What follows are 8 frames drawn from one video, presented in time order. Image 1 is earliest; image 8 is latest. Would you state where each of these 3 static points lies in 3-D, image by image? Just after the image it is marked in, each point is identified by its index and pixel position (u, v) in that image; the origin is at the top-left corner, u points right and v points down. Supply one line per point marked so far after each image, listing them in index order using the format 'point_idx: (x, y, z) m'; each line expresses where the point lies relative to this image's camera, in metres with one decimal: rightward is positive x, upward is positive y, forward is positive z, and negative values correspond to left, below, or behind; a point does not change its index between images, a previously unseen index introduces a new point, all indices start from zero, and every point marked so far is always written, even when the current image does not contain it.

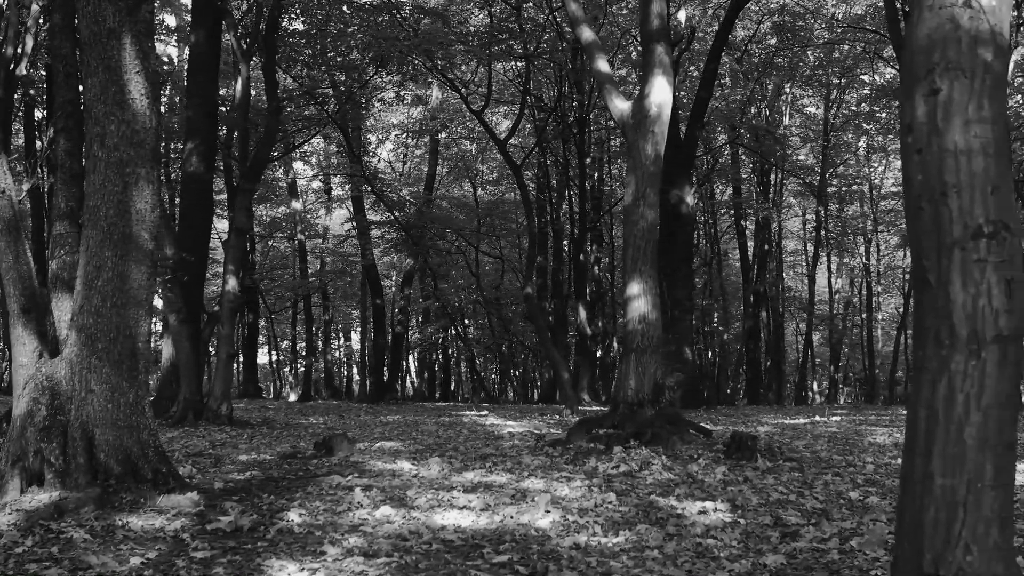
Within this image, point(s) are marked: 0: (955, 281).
0: (+1.4, 0.0, +2.4) m
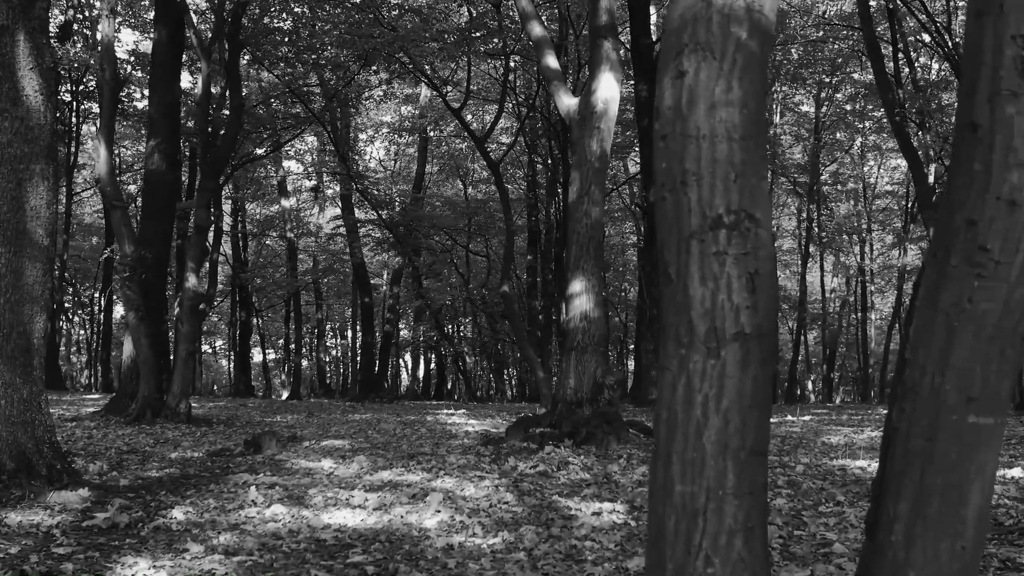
0: (+0.5, 0.0, +2.3) m
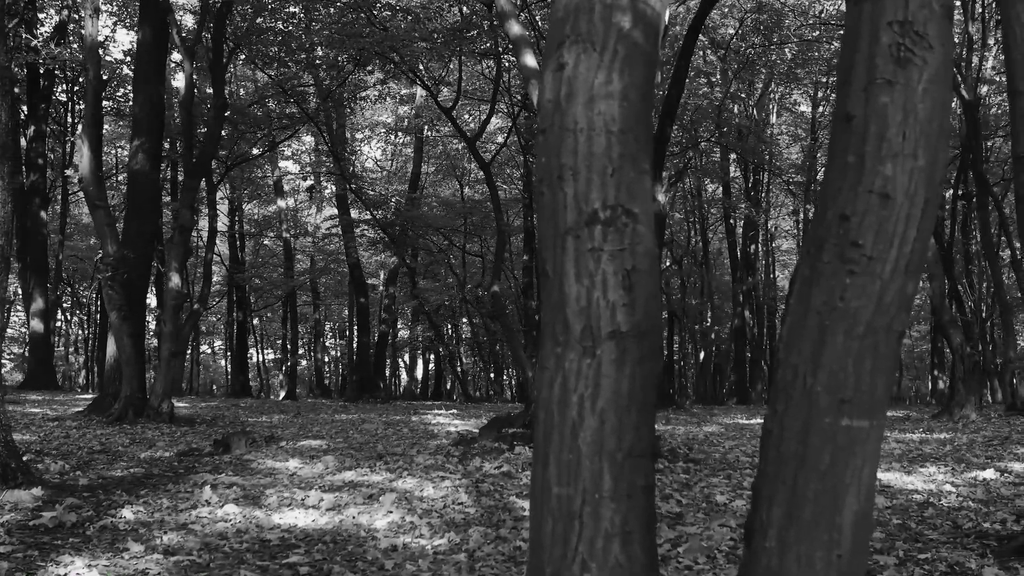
0: (+0.2, 0.0, +2.2) m
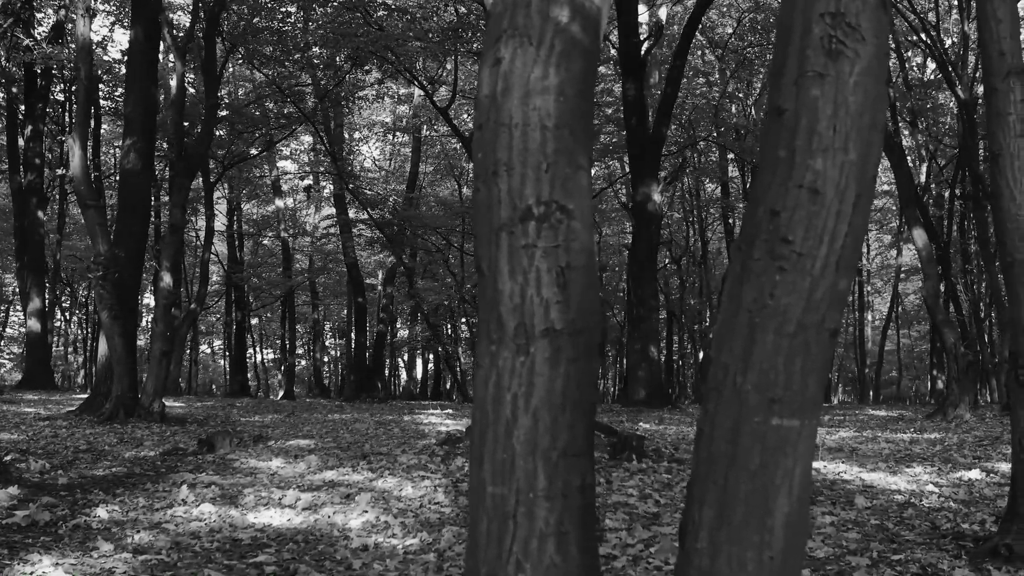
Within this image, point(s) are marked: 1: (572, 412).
0: (0.0, +0.1, +2.2) m
1: (+0.2, -0.4, +2.2) m
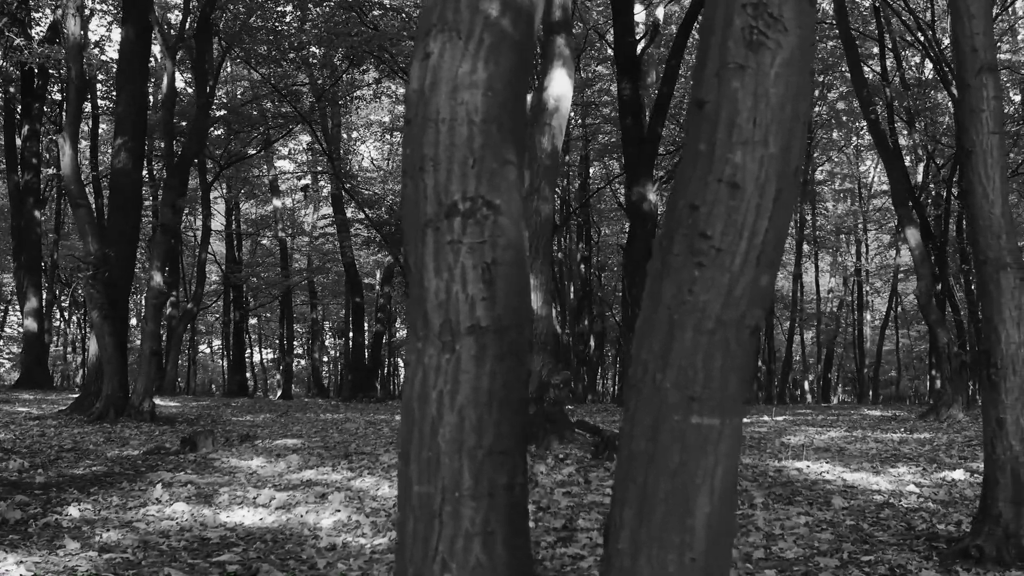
0: (-0.2, +0.1, +2.2) m
1: (0.0, -0.3, +2.2) m
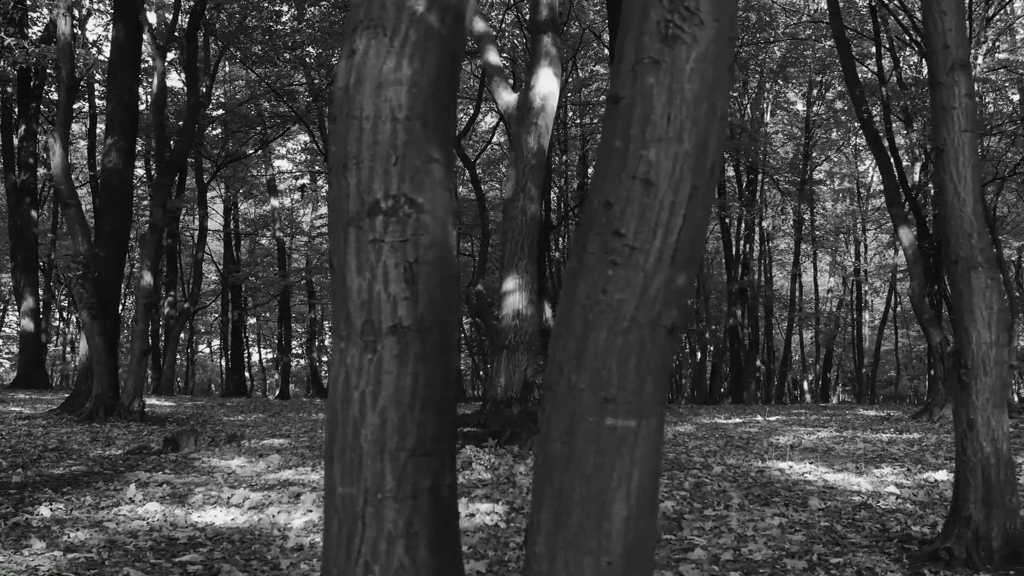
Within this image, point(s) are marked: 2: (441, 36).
0: (-0.4, +0.1, +2.1) m
1: (-0.3, -0.3, +2.1) m
2: (-0.2, +0.7, +2.2) m
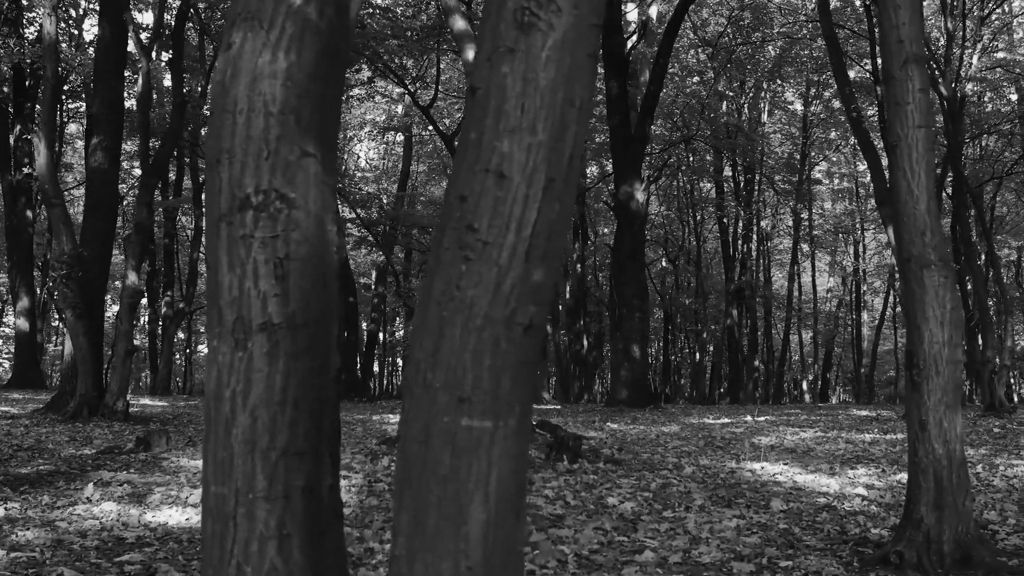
0: (-0.8, +0.1, +2.1) m
1: (-0.6, -0.3, +2.1) m
2: (-0.5, +0.7, +2.2) m
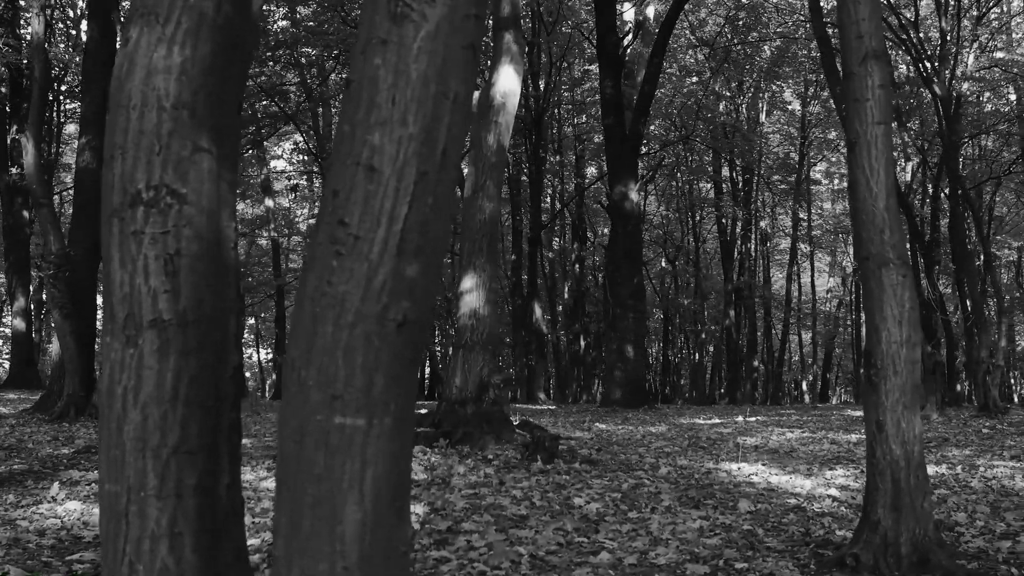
0: (-1.1, +0.1, +2.1) m
1: (-0.9, -0.3, +2.1) m
2: (-0.8, +0.7, +2.2) m
